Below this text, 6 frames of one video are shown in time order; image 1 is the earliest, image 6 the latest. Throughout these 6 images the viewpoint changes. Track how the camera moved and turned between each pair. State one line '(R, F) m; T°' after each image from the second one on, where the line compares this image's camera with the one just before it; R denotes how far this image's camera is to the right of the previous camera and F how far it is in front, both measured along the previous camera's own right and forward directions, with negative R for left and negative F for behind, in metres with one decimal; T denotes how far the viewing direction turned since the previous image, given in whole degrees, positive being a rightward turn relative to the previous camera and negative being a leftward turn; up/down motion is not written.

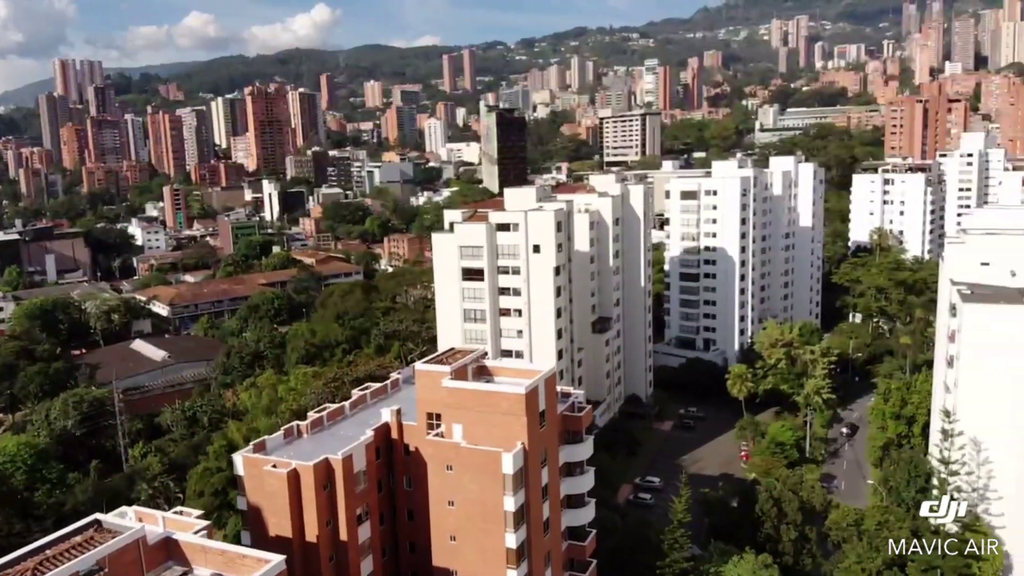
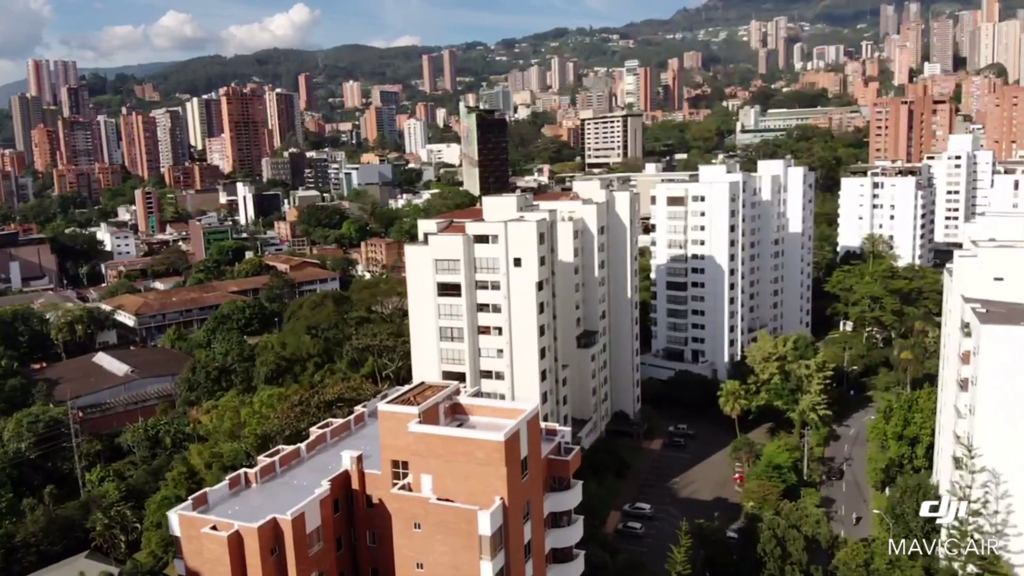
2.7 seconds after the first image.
(+0.1, +2.7) m; +1°
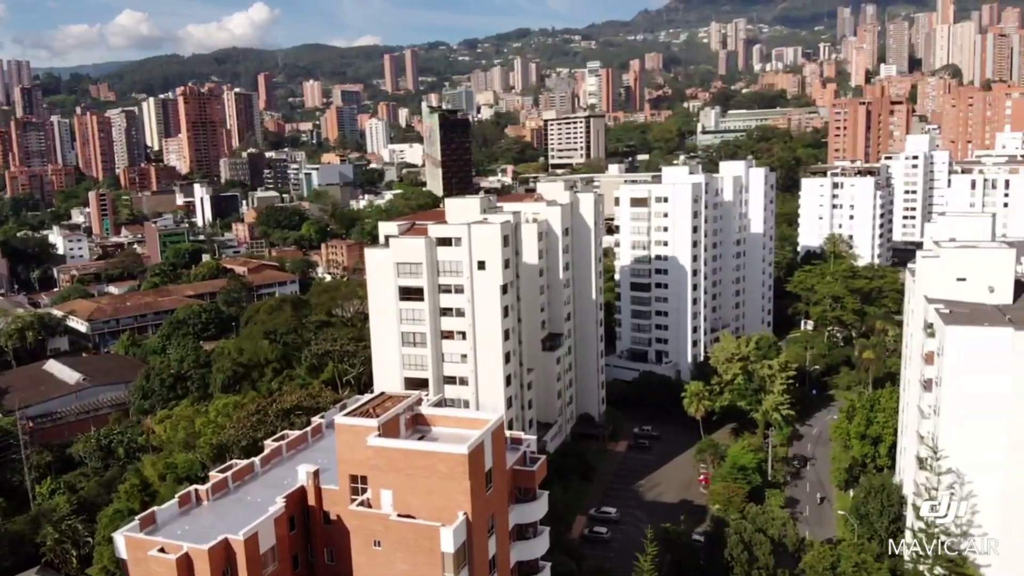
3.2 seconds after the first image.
(+0.1, +0.6) m; +2°
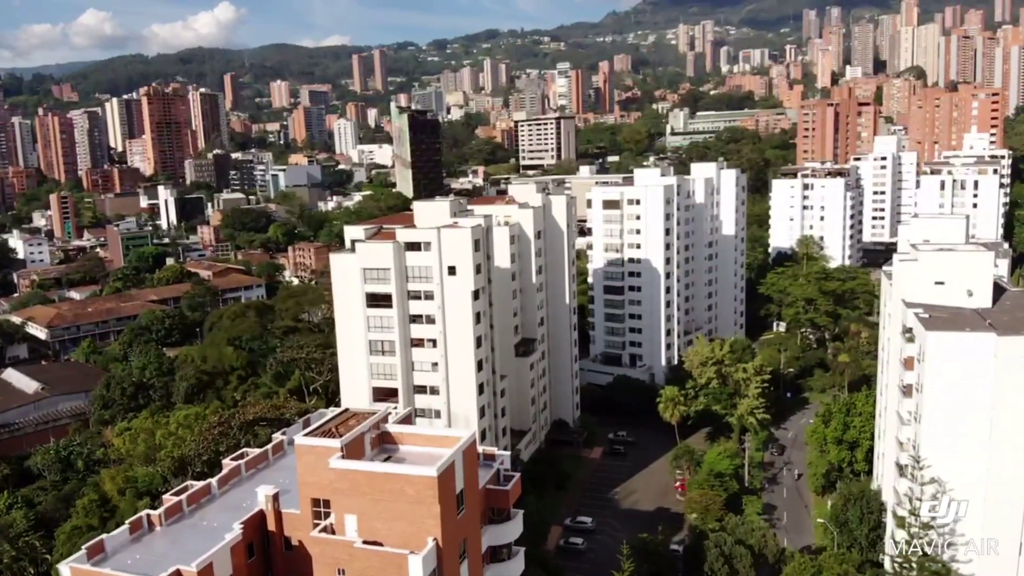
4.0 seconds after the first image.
(0.0, +1.0) m; +2°
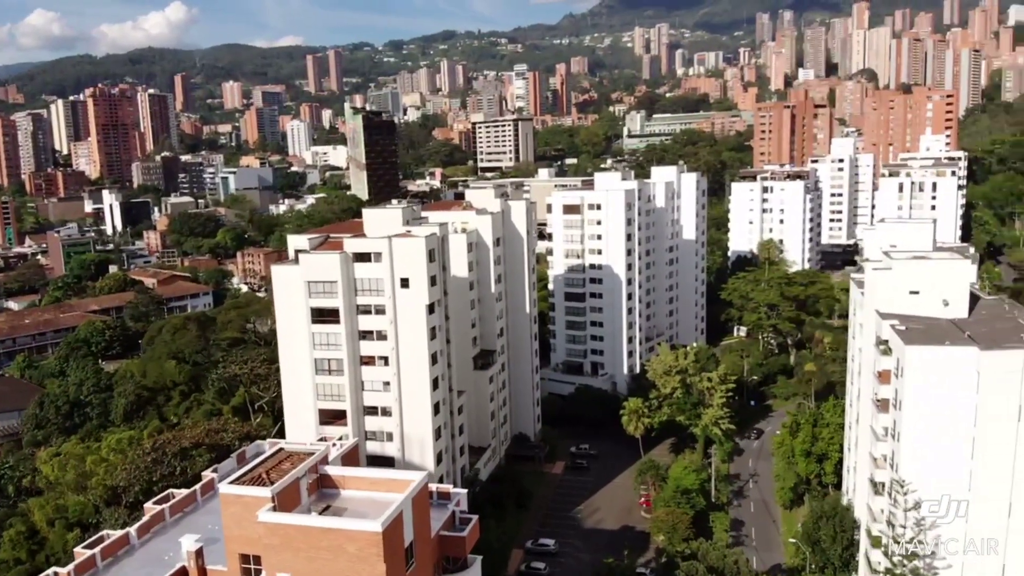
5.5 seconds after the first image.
(+0.1, +1.9) m; +3°
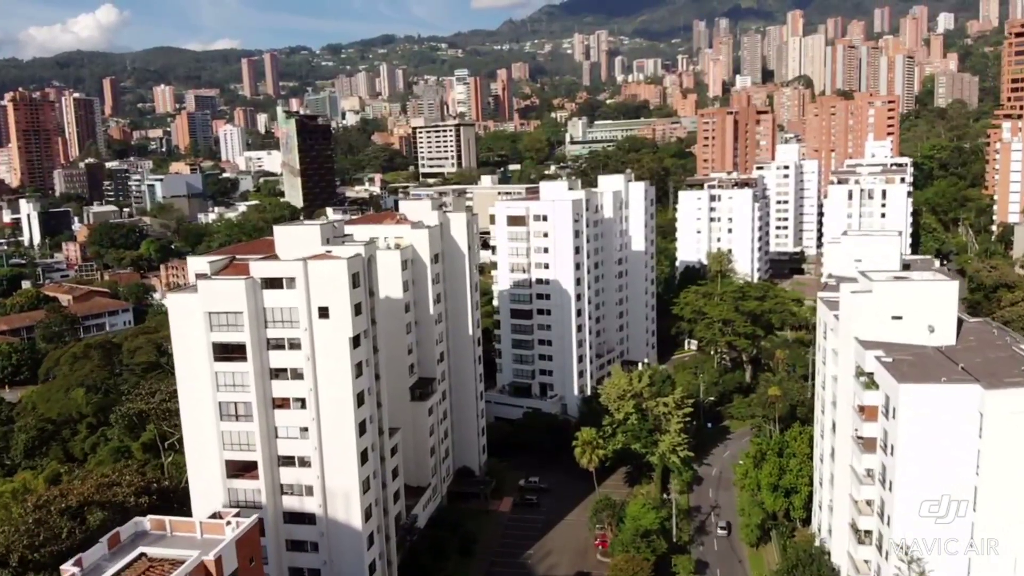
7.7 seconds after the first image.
(+0.2, +3.7) m; +4°
